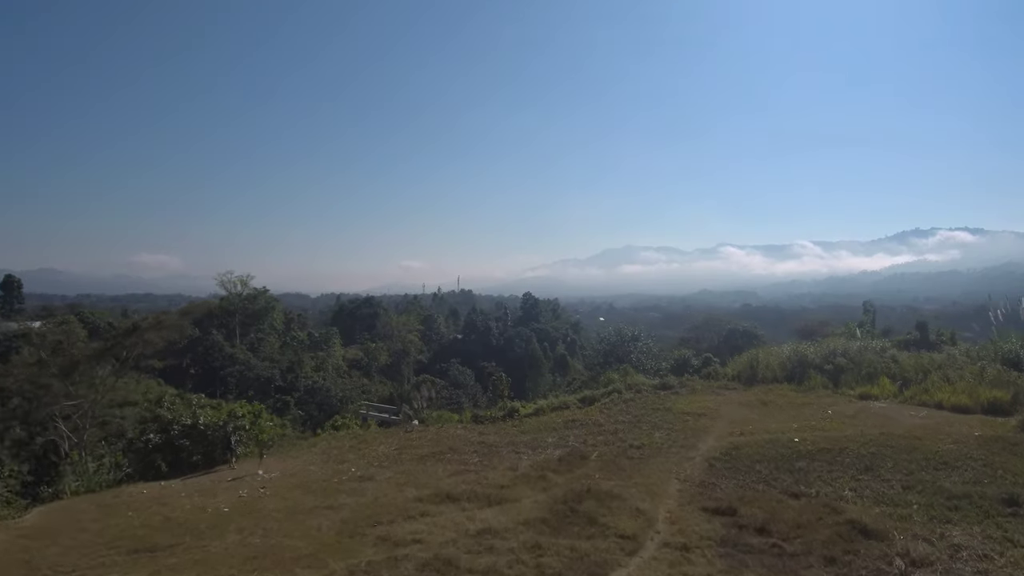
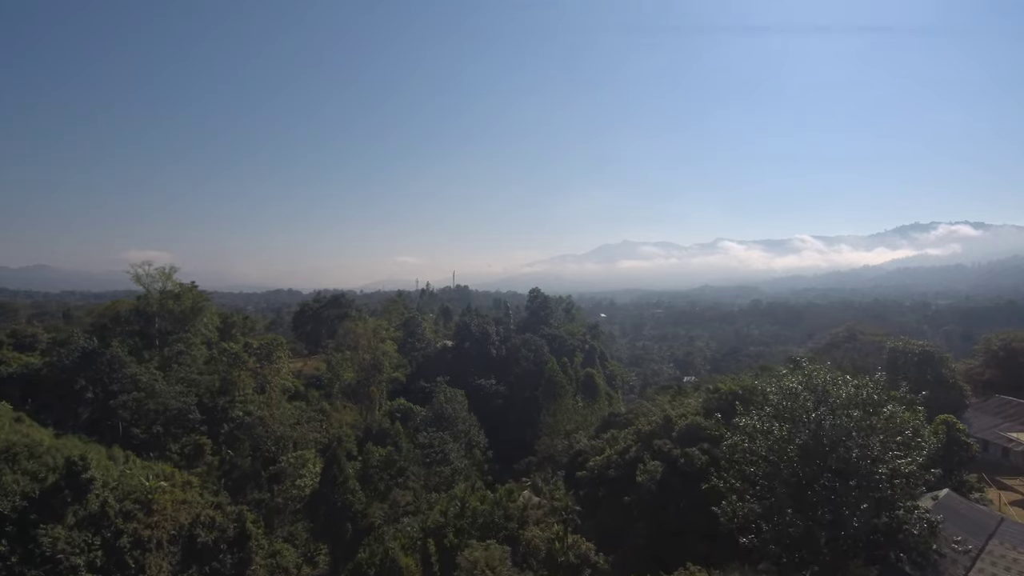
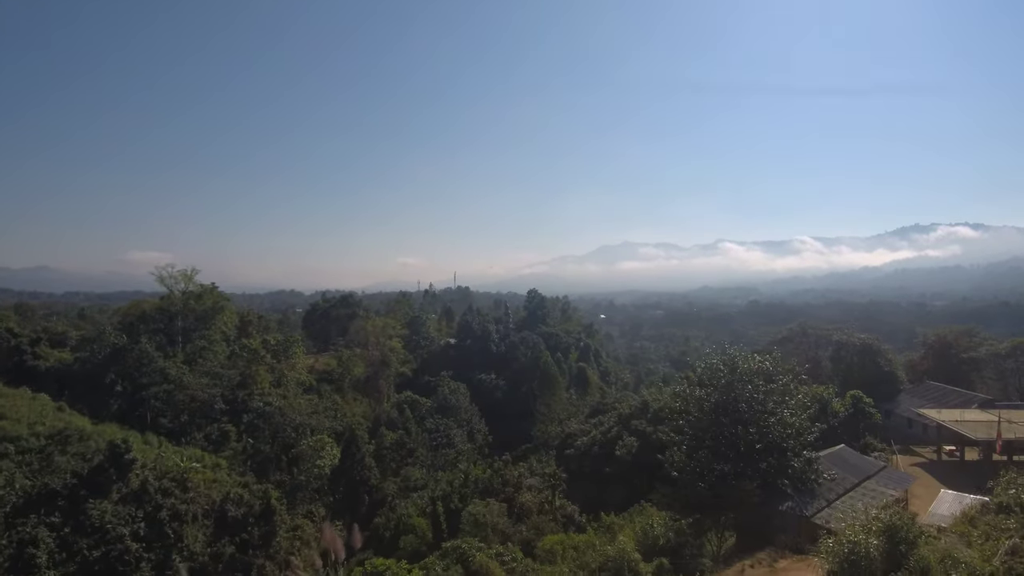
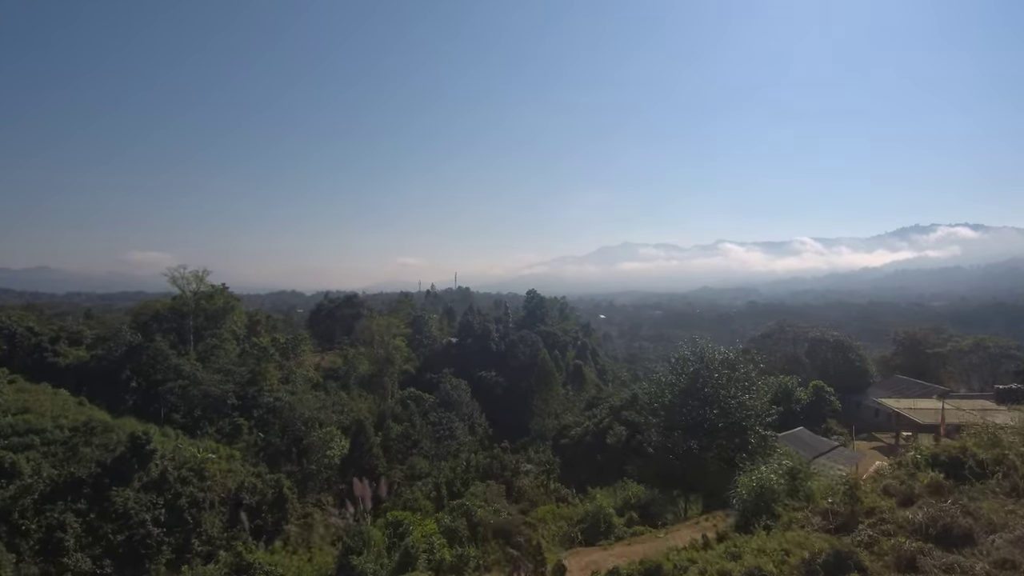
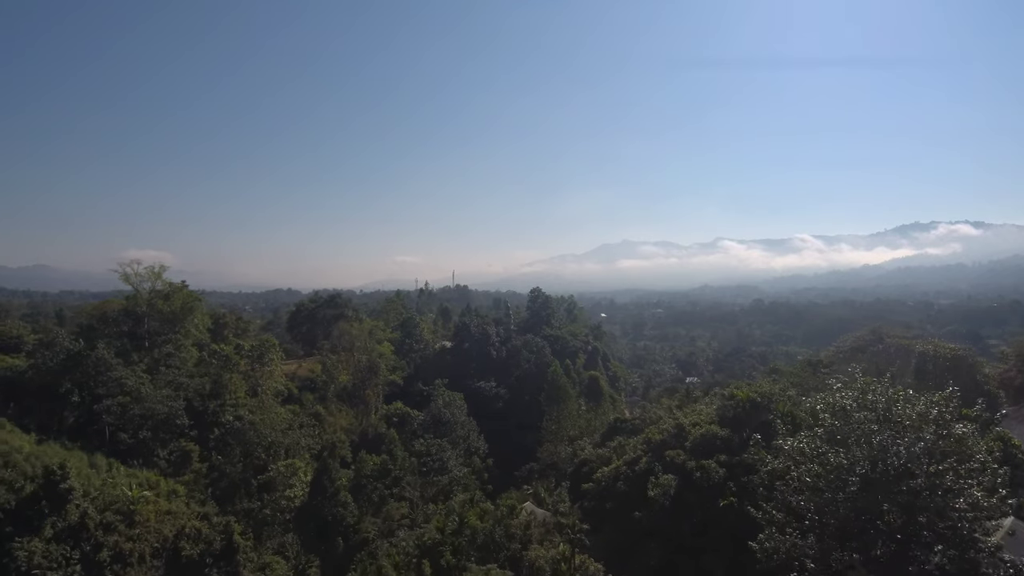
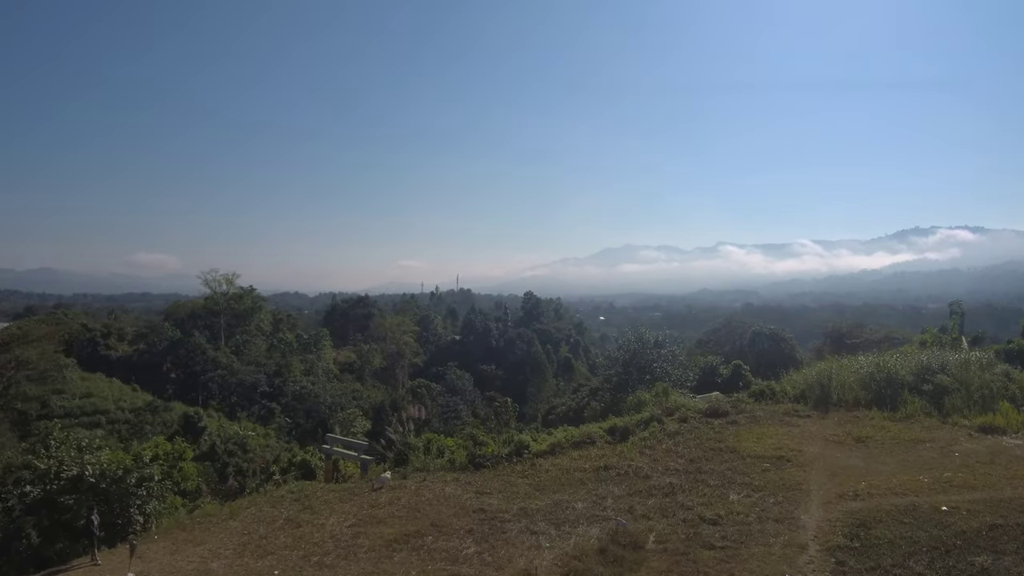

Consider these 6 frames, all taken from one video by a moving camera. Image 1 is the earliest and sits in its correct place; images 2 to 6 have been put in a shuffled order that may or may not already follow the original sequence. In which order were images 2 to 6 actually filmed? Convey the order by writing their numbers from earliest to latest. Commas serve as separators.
6, 4, 3, 2, 5
